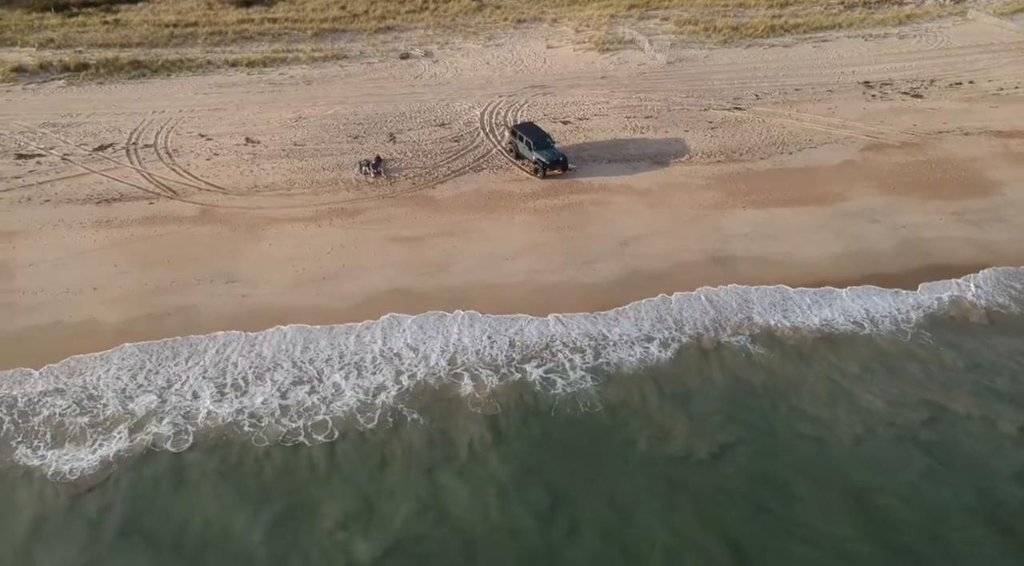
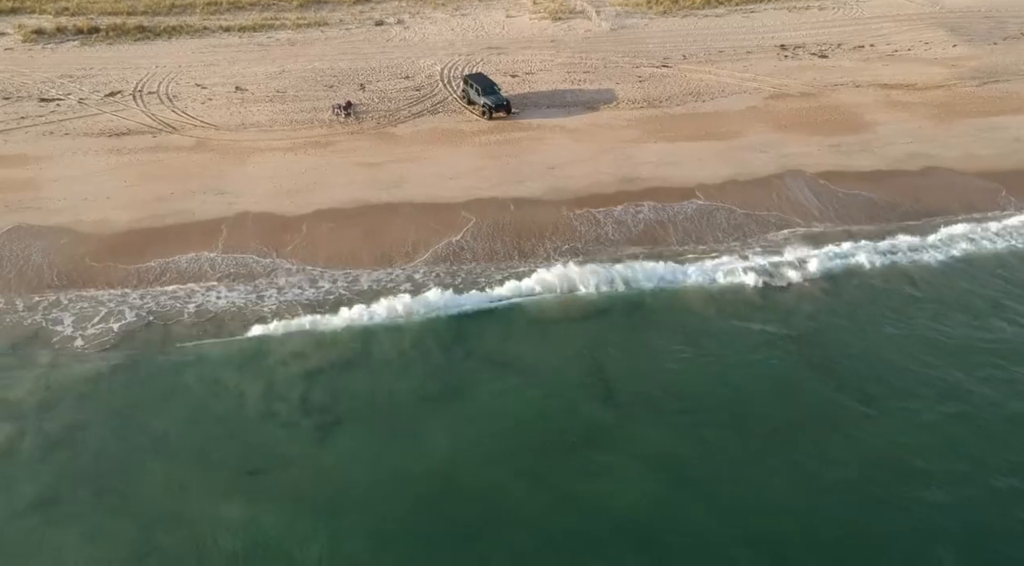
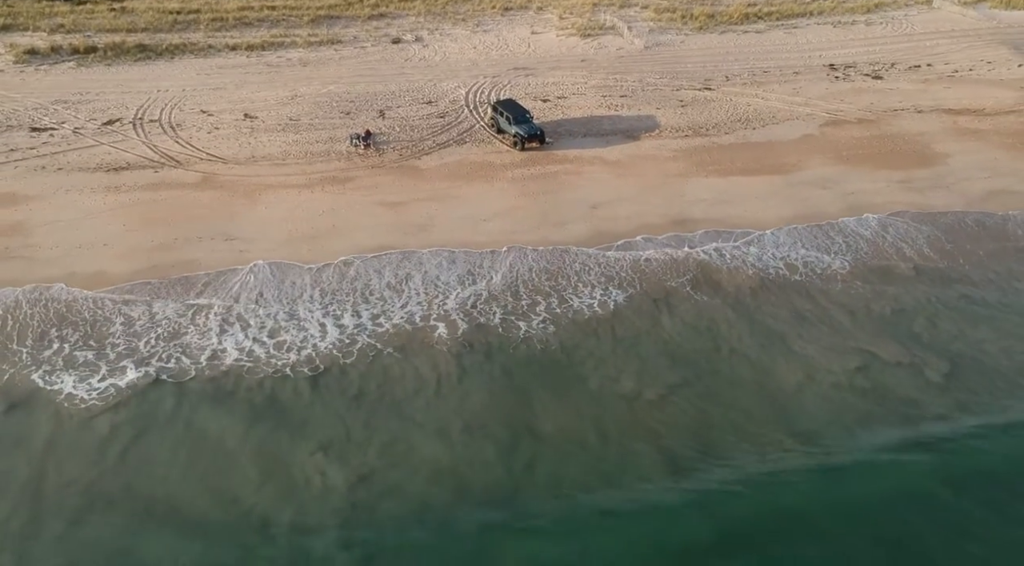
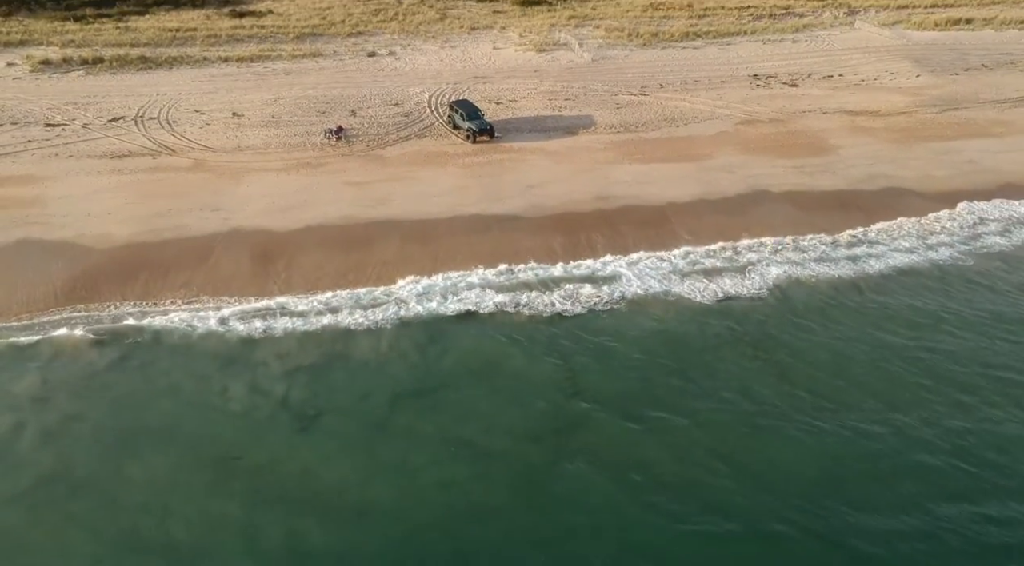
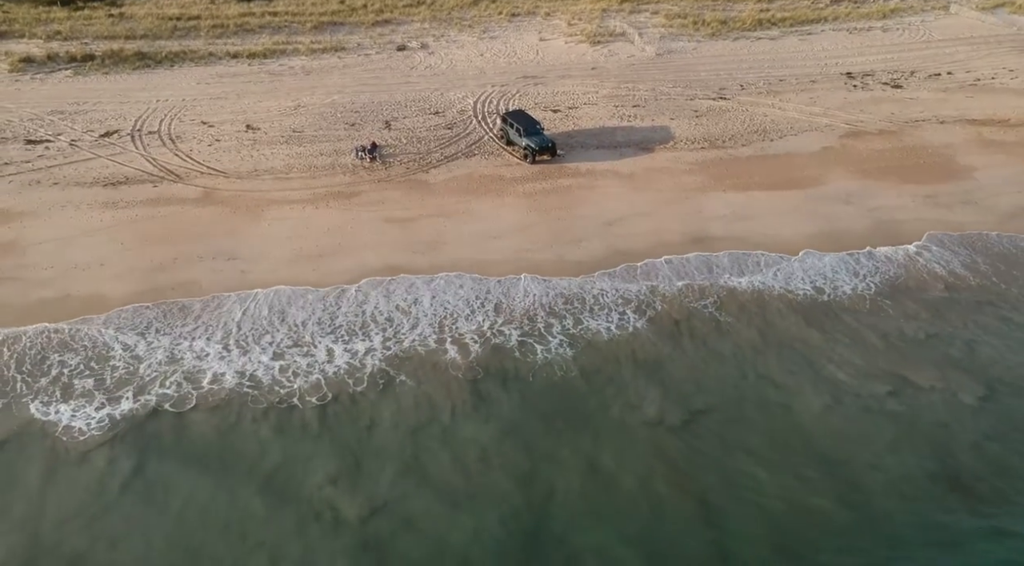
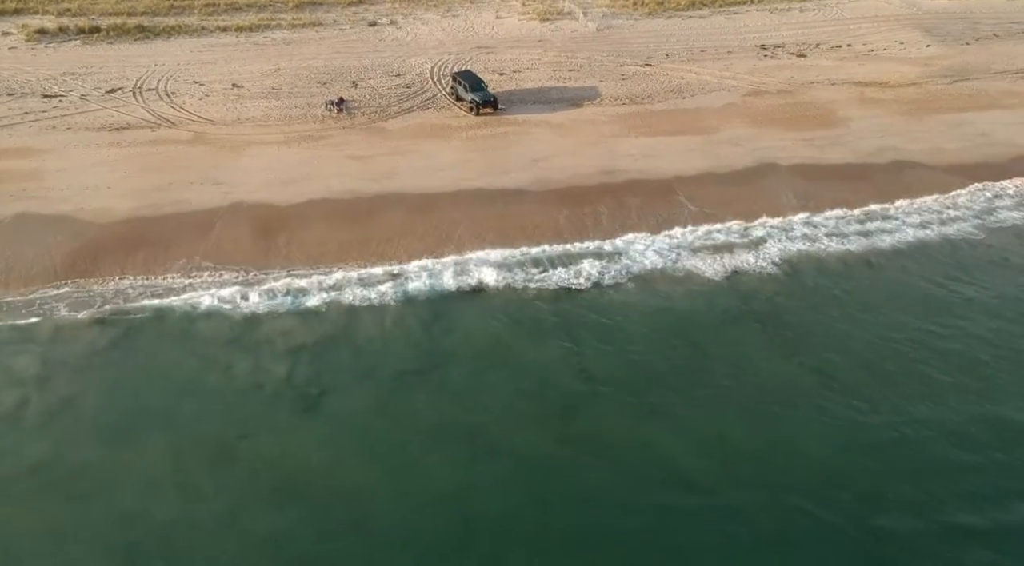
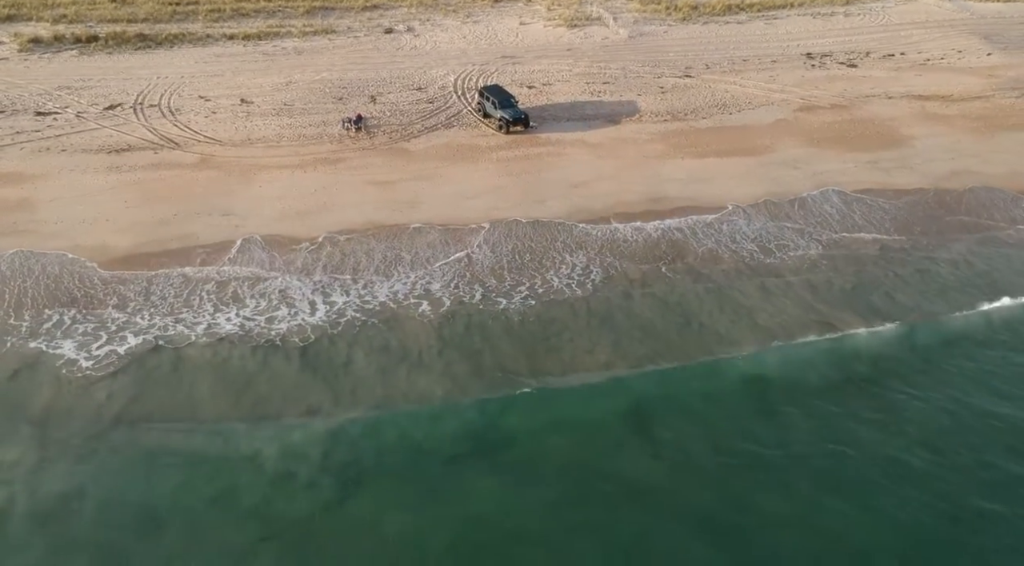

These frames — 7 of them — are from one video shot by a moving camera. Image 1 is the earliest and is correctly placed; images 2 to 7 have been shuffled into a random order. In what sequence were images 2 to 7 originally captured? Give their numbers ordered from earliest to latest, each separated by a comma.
5, 3, 7, 2, 6, 4
